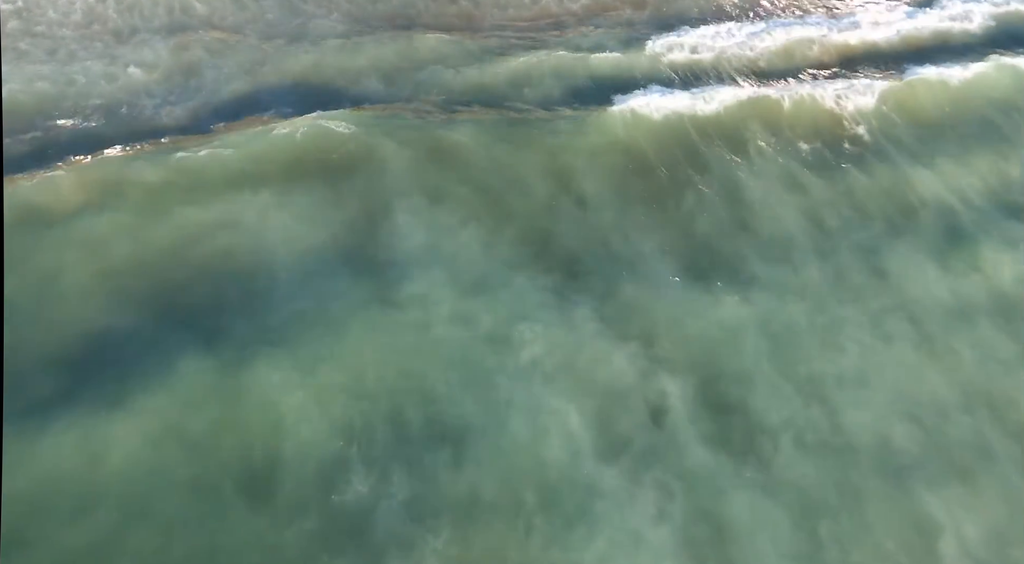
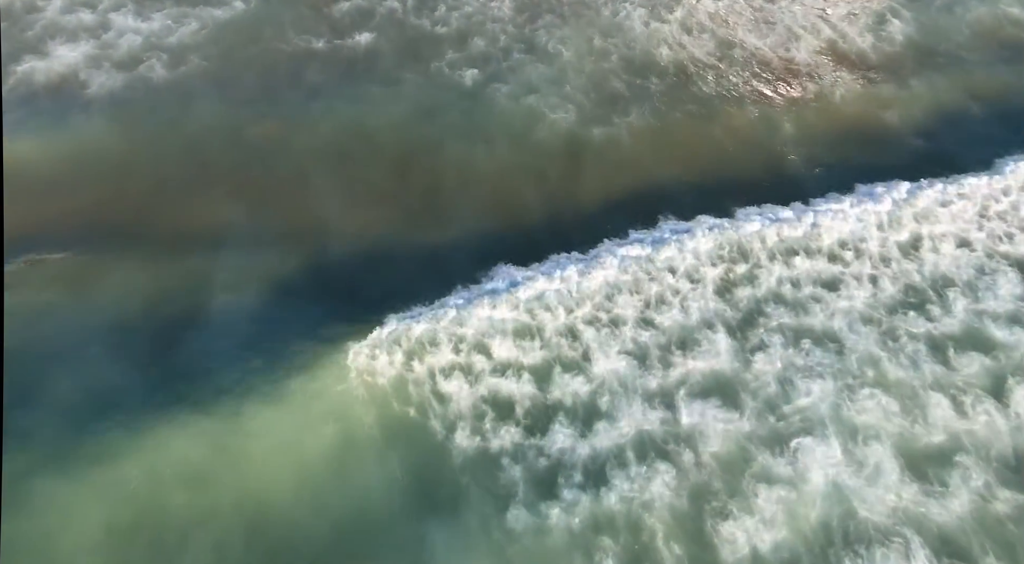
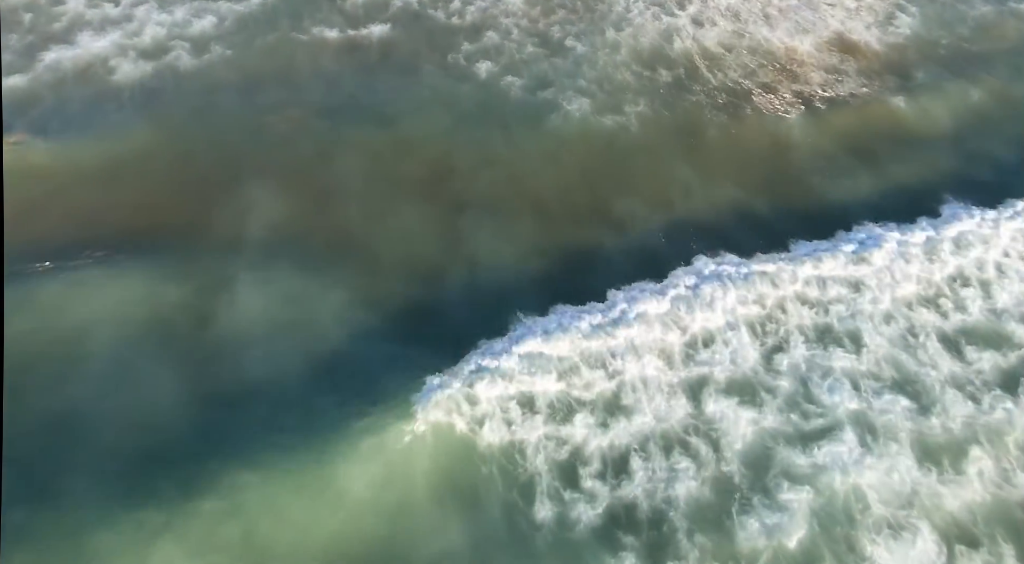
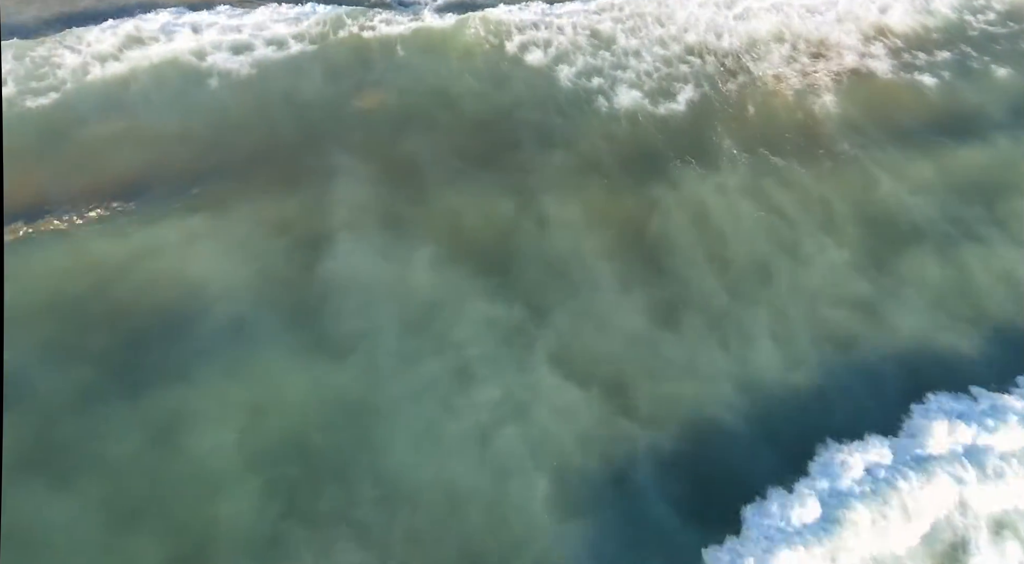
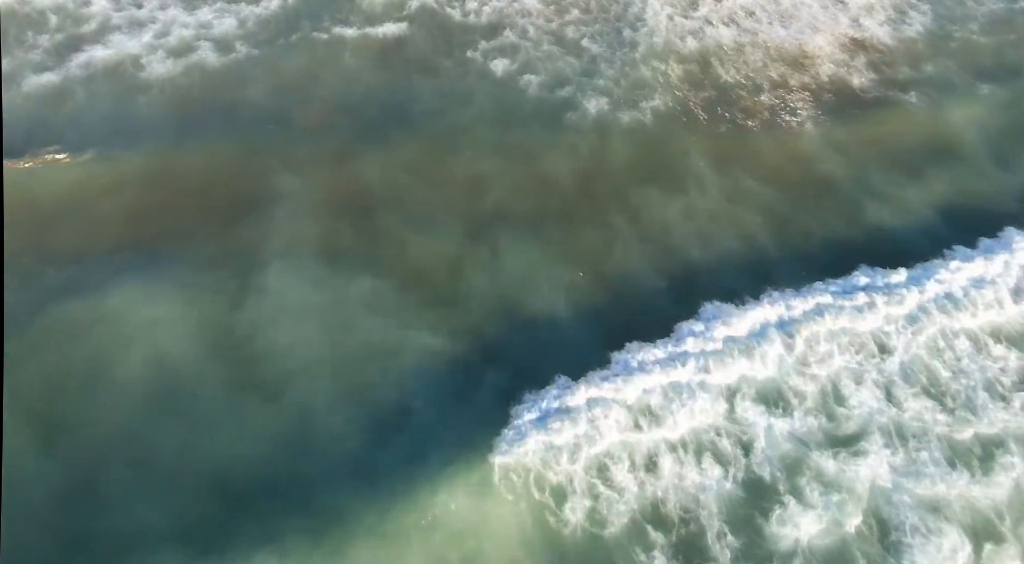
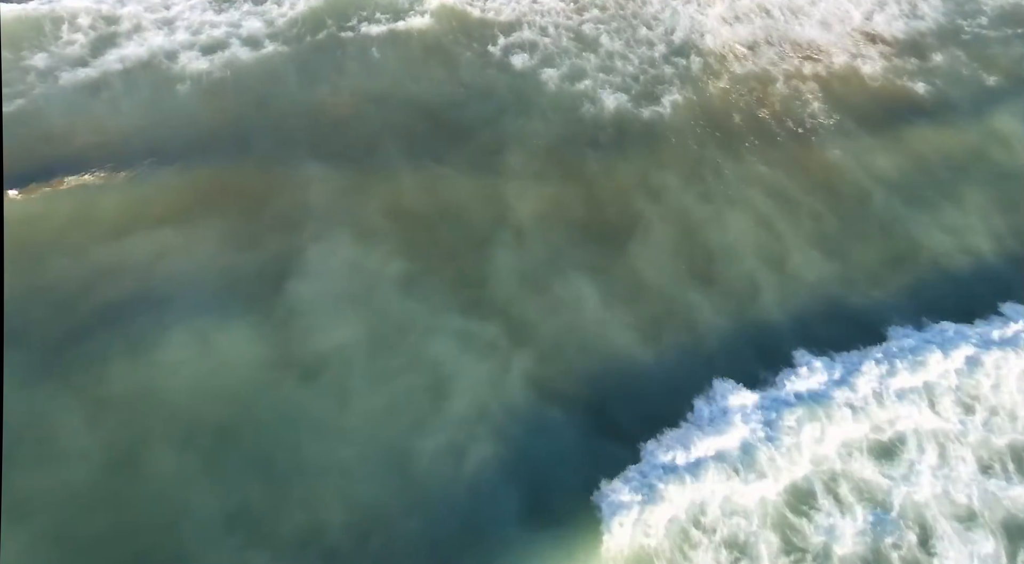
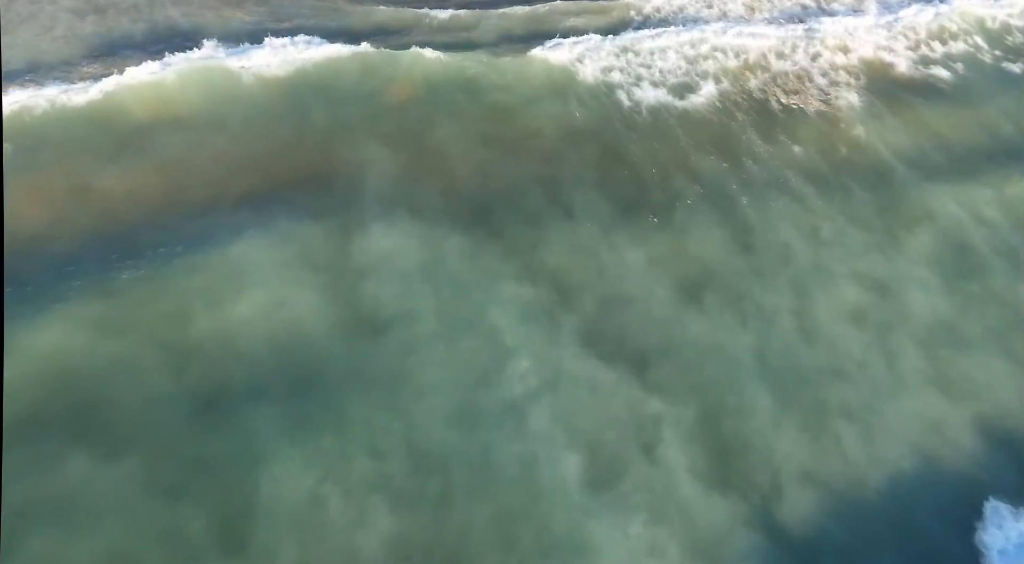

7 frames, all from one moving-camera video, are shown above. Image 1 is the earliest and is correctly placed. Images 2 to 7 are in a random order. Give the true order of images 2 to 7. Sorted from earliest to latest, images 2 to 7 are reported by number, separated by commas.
7, 4, 6, 5, 3, 2
